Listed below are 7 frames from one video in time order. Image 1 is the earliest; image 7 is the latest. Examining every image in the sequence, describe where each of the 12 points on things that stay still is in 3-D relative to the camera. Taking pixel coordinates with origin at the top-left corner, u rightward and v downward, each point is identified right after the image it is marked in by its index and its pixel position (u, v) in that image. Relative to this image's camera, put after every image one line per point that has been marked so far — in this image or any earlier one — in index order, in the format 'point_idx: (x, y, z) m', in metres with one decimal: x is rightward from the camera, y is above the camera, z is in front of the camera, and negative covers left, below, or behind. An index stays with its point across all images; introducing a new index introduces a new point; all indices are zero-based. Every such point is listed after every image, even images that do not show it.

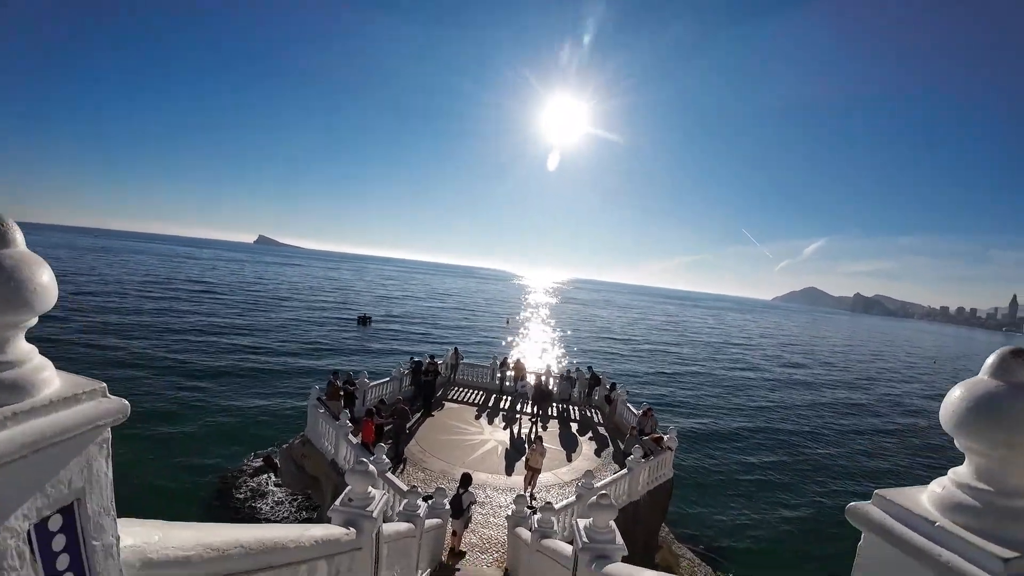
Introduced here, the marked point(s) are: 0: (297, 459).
0: (-5.8, -4.6, +11.7) m
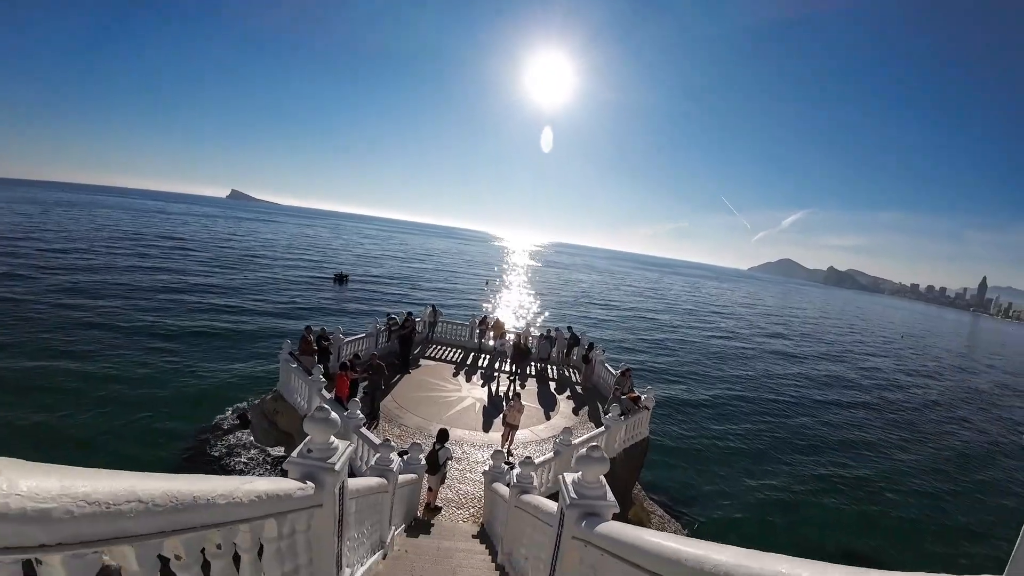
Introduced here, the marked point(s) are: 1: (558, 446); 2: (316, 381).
0: (-6.3, -3.3, +11.4) m
1: (+0.9, -3.0, +8.5) m
2: (-4.2, -2.0, +9.5) m
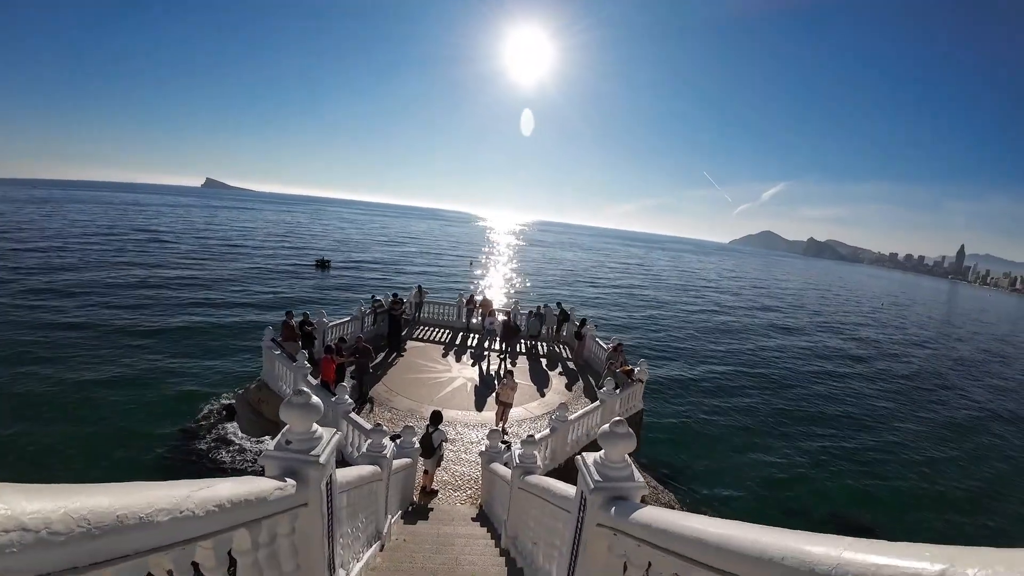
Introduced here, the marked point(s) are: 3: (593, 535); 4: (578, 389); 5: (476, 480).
0: (-6.5, -2.9, +11.0) m
1: (+0.8, -2.5, +8.3) m
2: (-4.4, -1.6, +9.1) m
3: (+0.4, -1.3, +2.3) m
4: (+1.9, -2.9, +12.7) m
5: (-0.7, -3.4, +7.9) m
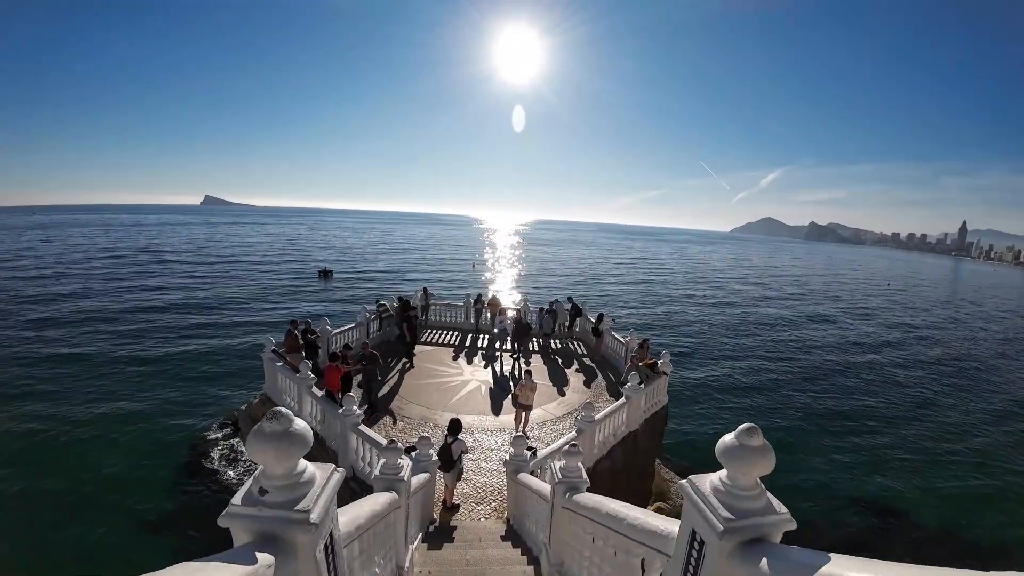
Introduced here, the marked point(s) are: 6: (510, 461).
0: (-6.1, -3.1, +10.4) m
1: (+1.2, -2.4, +7.7) m
2: (-4.0, -1.7, +8.5) m
3: (+0.7, -1.1, +1.7) m
4: (+2.3, -2.7, +12.1) m
5: (-0.2, -3.3, +7.3) m
6: (0.0, -2.5, +6.3) m
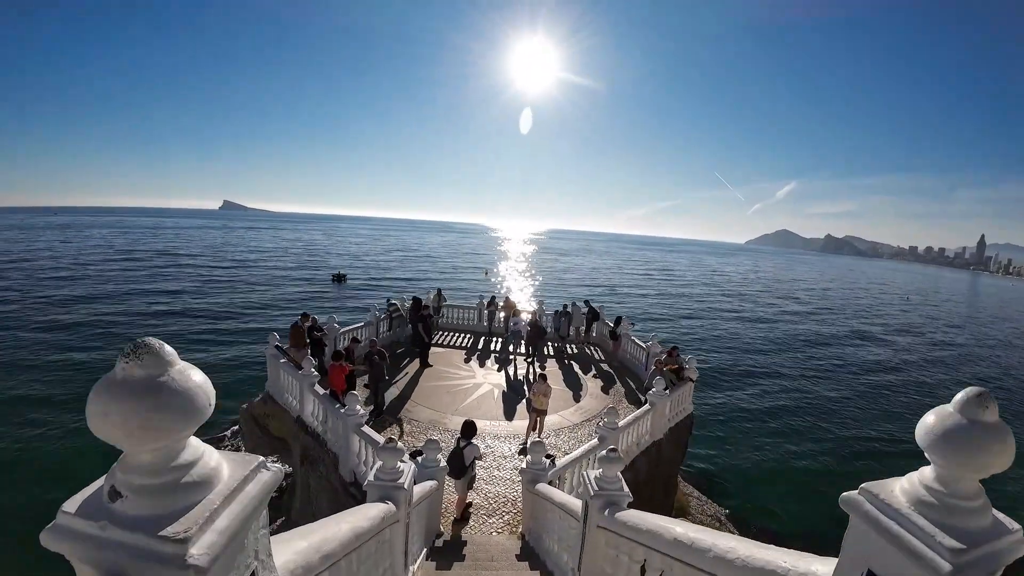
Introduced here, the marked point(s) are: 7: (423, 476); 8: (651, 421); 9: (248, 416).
0: (-5.7, -3.0, +9.9) m
1: (+1.4, -2.3, +7.0) m
2: (-3.7, -1.6, +8.0) m
3: (+0.8, -0.9, +1.0) m
4: (+2.7, -2.7, +11.4) m
5: (0.0, -3.2, +6.6) m
6: (+0.2, -2.3, +5.6) m
7: (-1.1, -2.2, +5.3) m
8: (+2.7, -2.6, +8.6) m
9: (-6.1, -3.0, +10.2) m
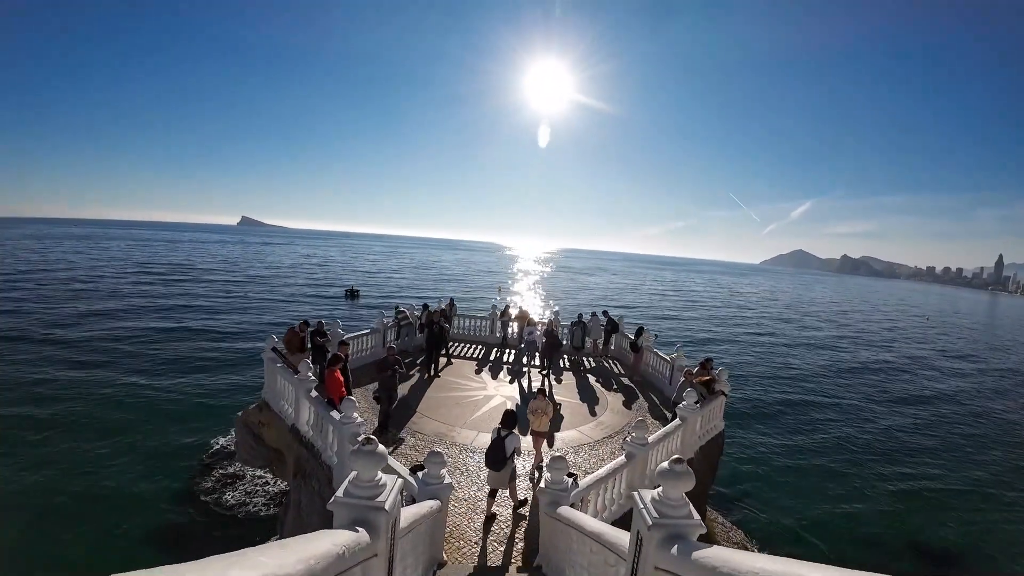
0: (-5.4, -3.0, +9.2) m
1: (+1.7, -2.2, +6.1) m
2: (-3.5, -1.5, +7.3) m
3: (+0.9, -0.6, +0.3) m
4: (+3.0, -2.8, +10.5) m
5: (+0.2, -3.1, +5.8) m
6: (+0.4, -2.2, +4.8) m
7: (-0.9, -2.1, +4.5) m
8: (+2.9, -2.6, +7.7) m
9: (-5.8, -3.0, +9.5) m
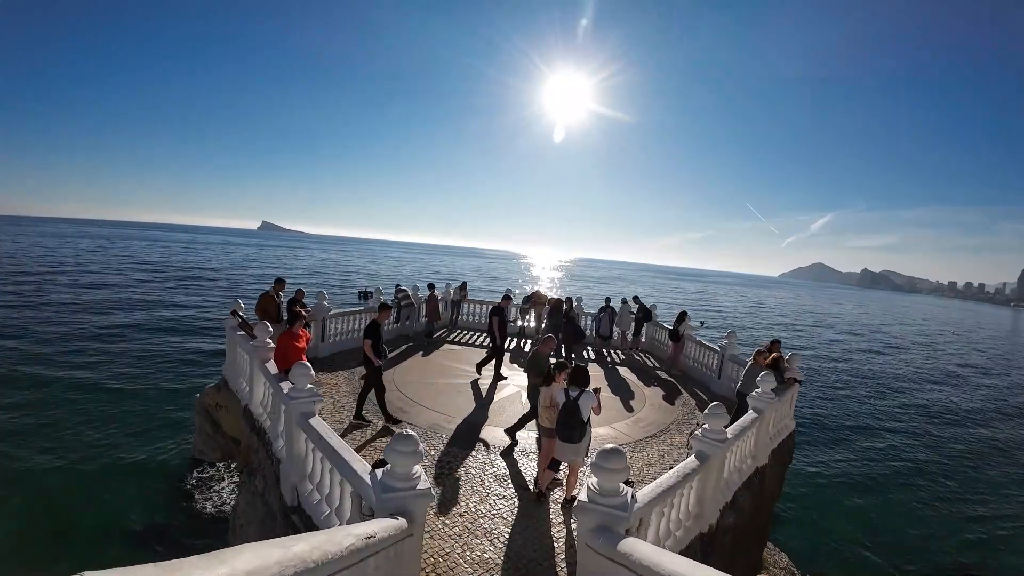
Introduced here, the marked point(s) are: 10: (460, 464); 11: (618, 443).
0: (-5.2, -2.2, +7.5) m
1: (+1.8, -1.5, +4.2) m
2: (-3.3, -0.8, +5.6) m
3: (+0.9, +0.3, -1.6) m
4: (+3.3, -2.2, +8.5) m
5: (+0.4, -2.4, +3.9) m
6: (+0.5, -1.4, +2.9) m
7: (-0.8, -1.3, +2.7) m
8: (+3.2, -1.9, +5.7) m
9: (-5.5, -2.2, +7.8) m
10: (-0.7, -2.2, +5.6) m
11: (+1.5, -2.2, +6.3) m
